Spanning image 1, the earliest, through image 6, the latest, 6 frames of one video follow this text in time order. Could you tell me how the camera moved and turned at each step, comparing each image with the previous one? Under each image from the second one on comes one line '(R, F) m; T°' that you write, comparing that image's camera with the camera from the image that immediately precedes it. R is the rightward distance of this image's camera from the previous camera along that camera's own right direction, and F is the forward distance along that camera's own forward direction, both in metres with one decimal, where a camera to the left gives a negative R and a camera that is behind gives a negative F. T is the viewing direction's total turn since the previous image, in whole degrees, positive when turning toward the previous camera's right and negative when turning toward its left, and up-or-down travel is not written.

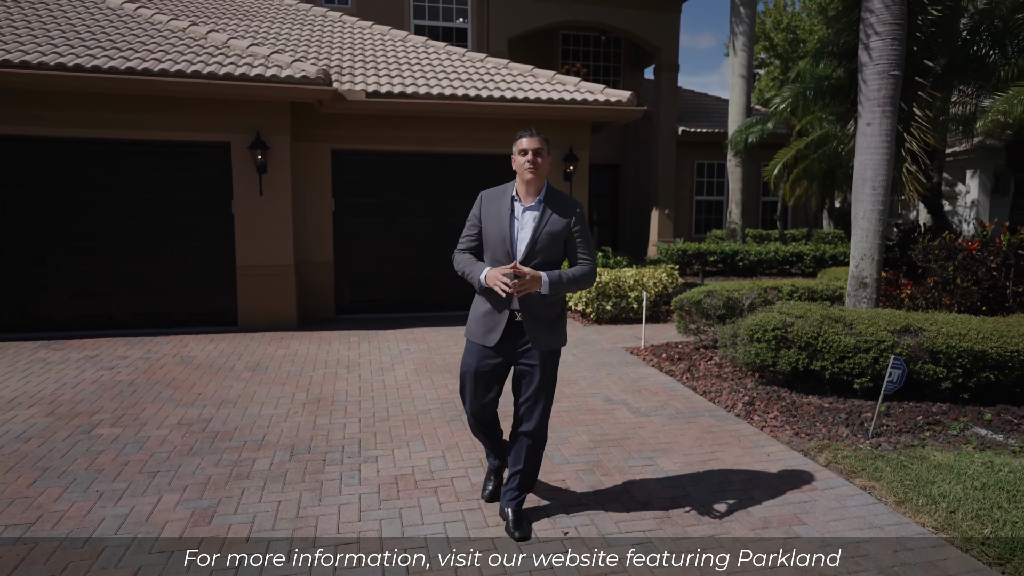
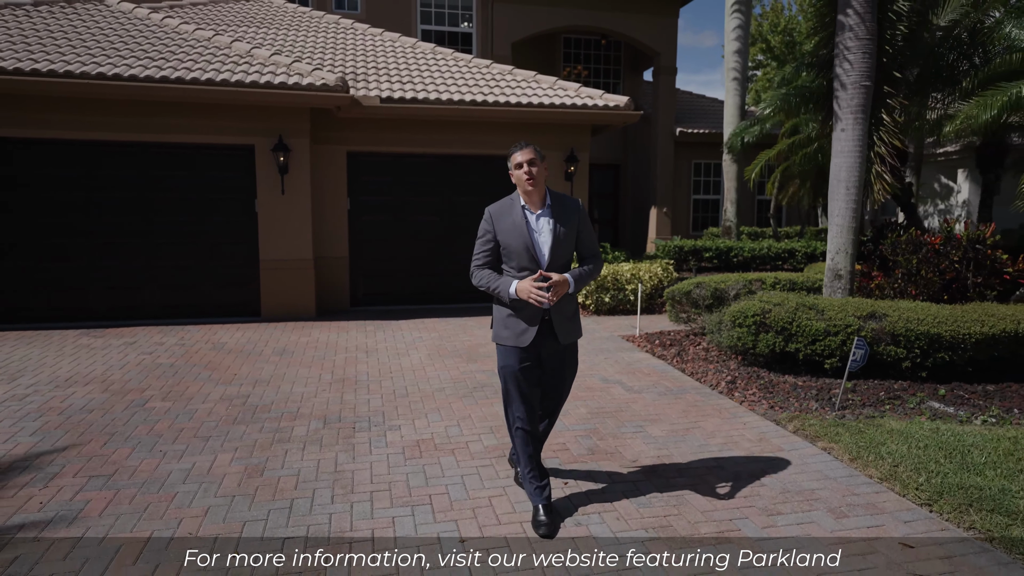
(0.0, -0.7) m; 0°
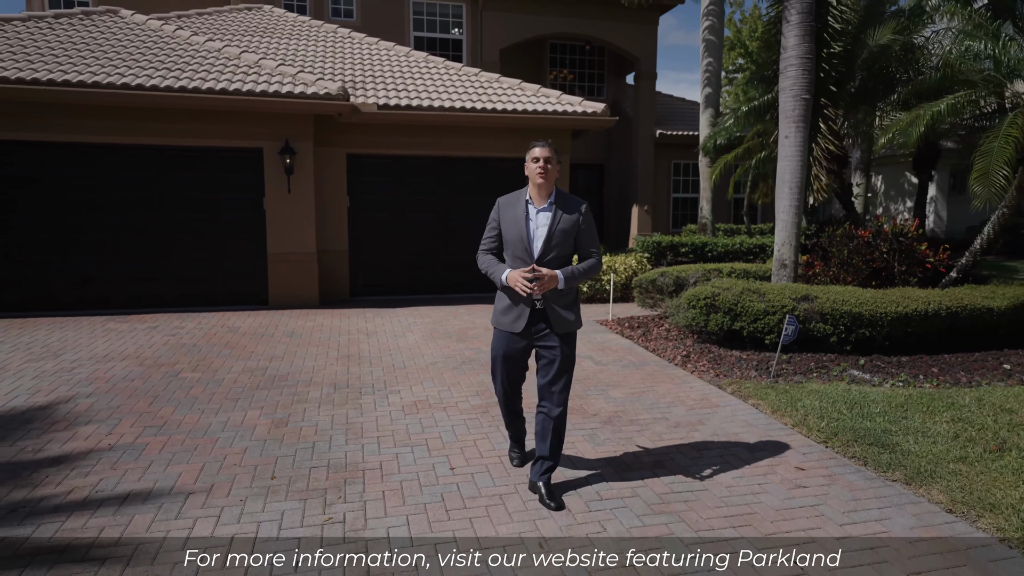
(+0.1, -1.0) m; +1°
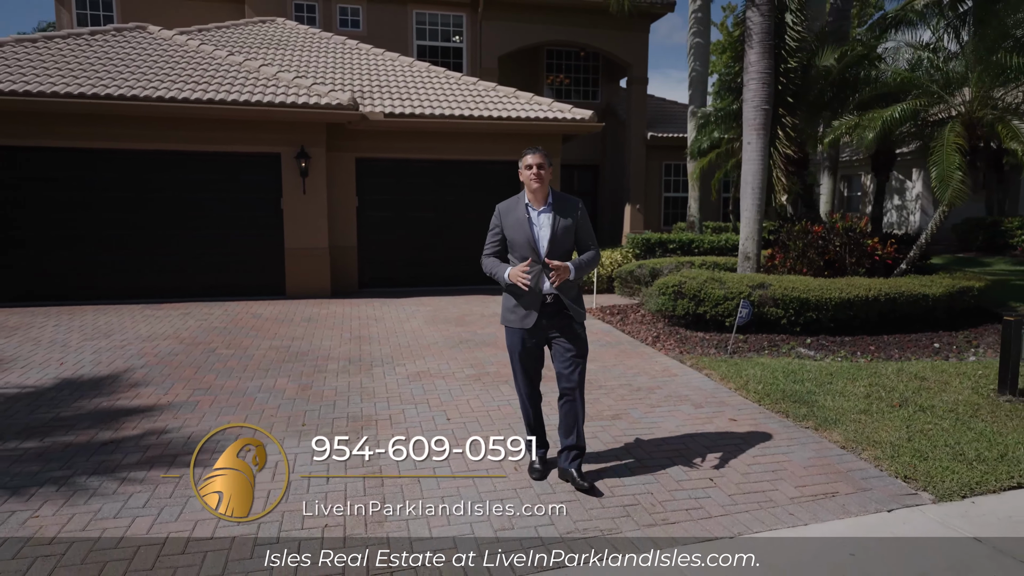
(+0.2, -1.1) m; 0°
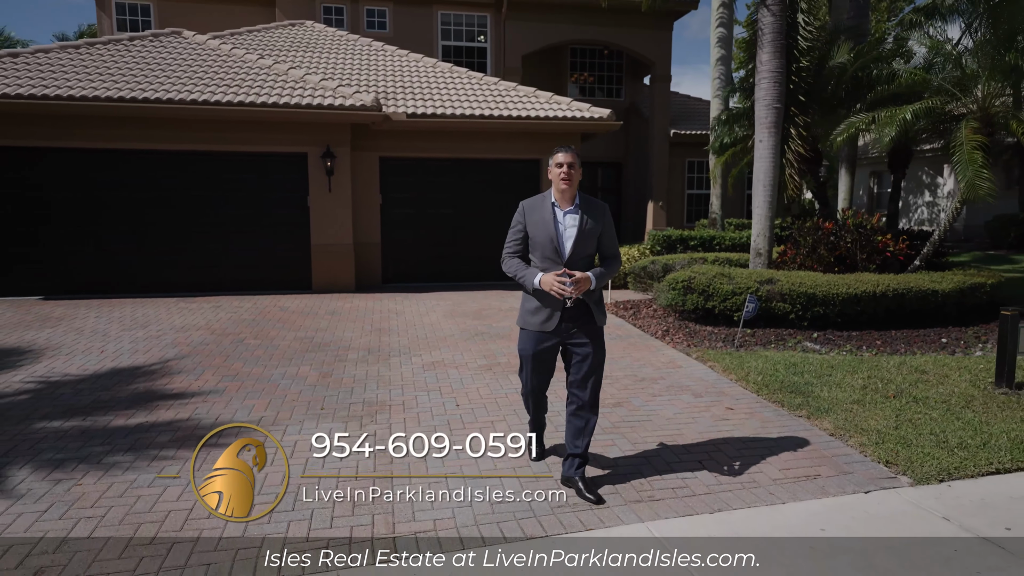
(+0.2, -0.3) m; -2°
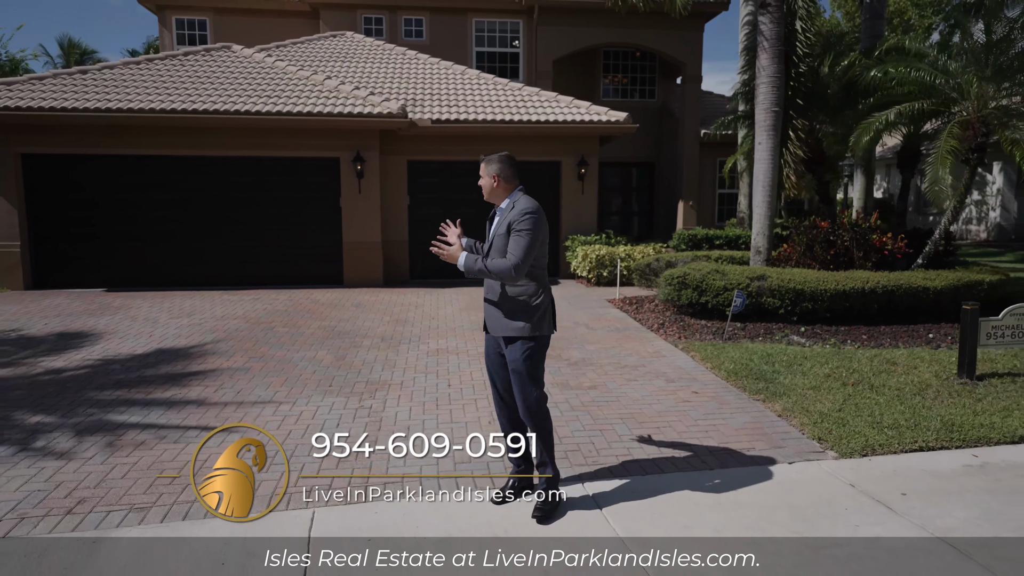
(+0.7, -0.7) m; -4°
